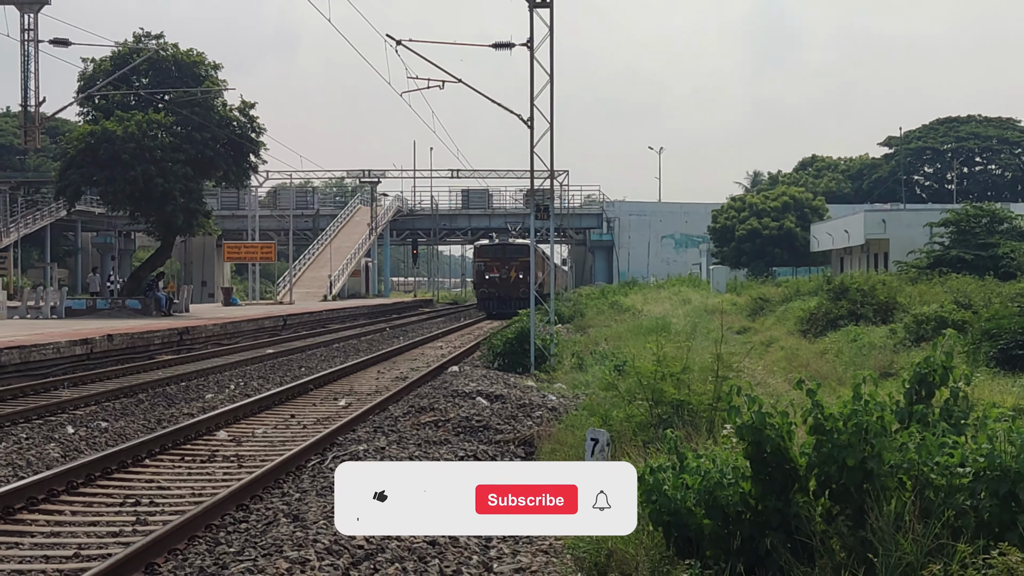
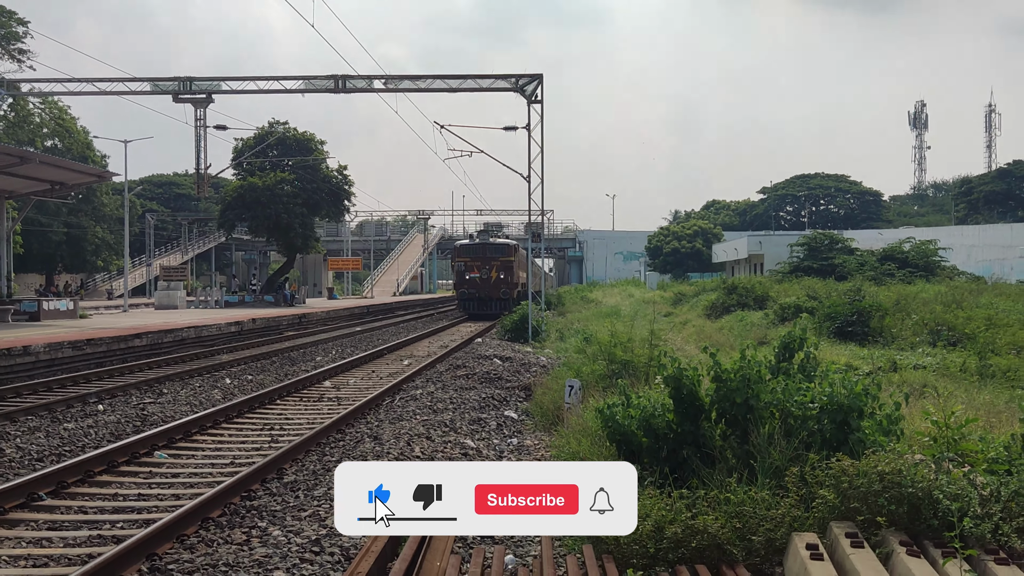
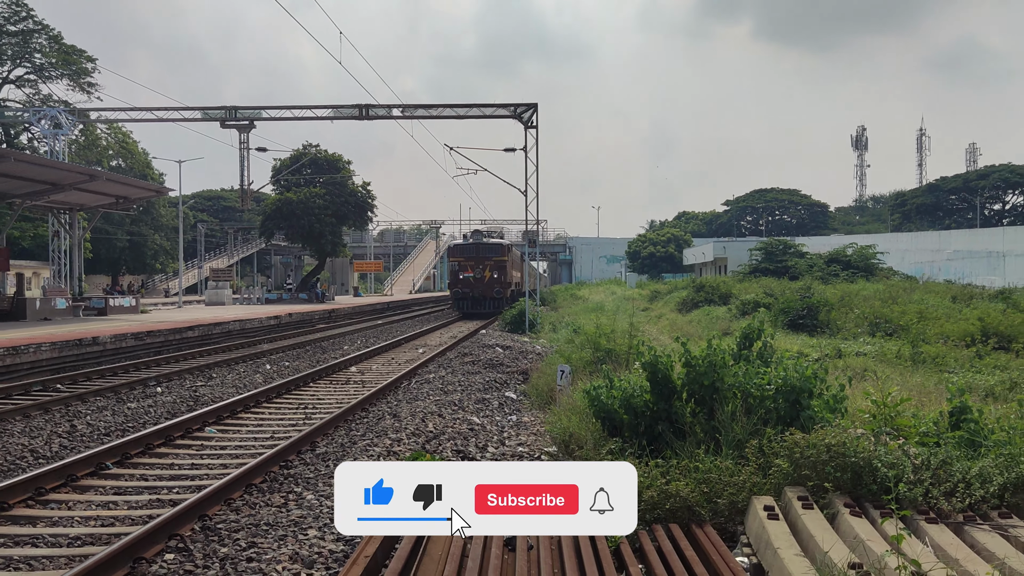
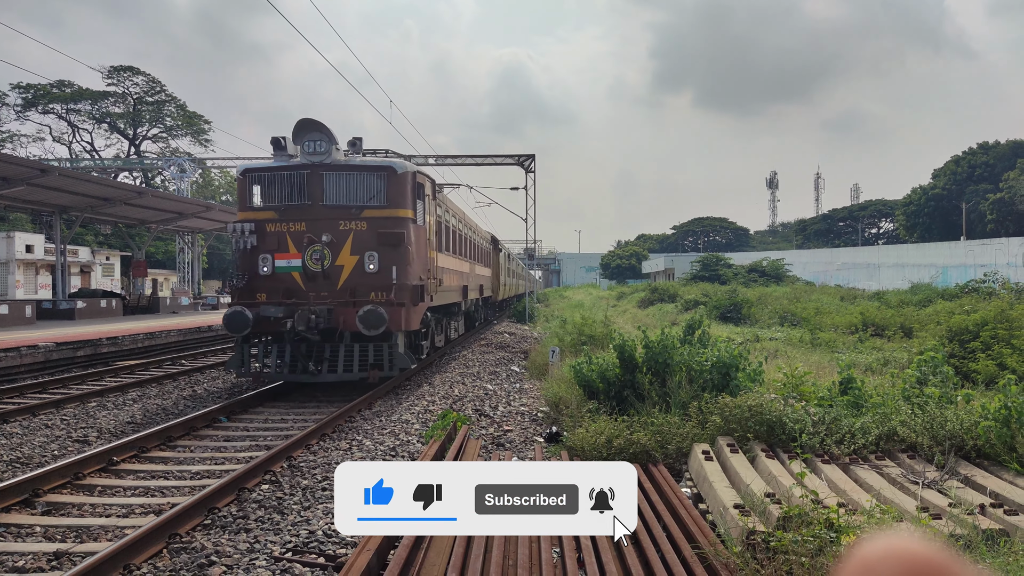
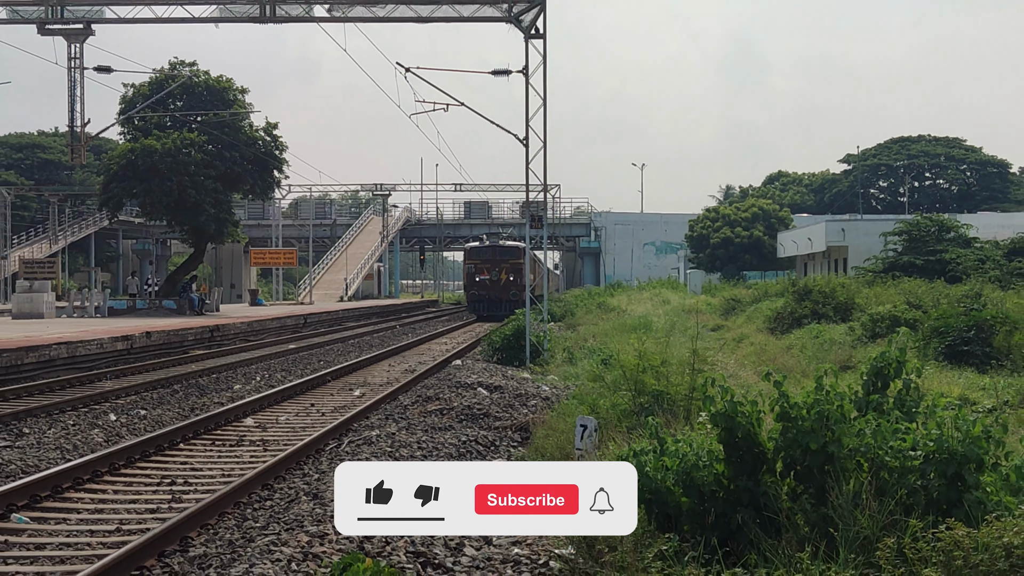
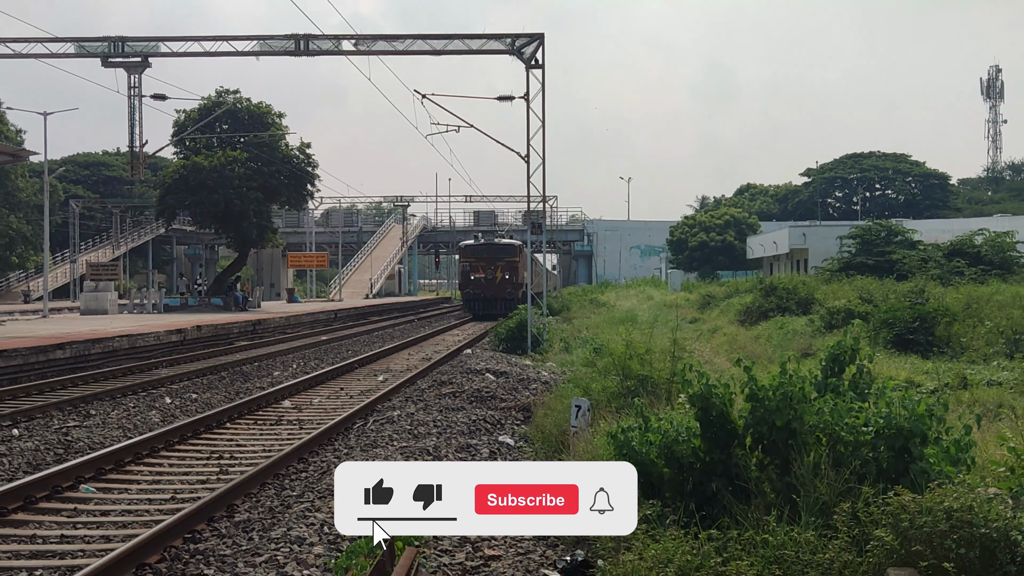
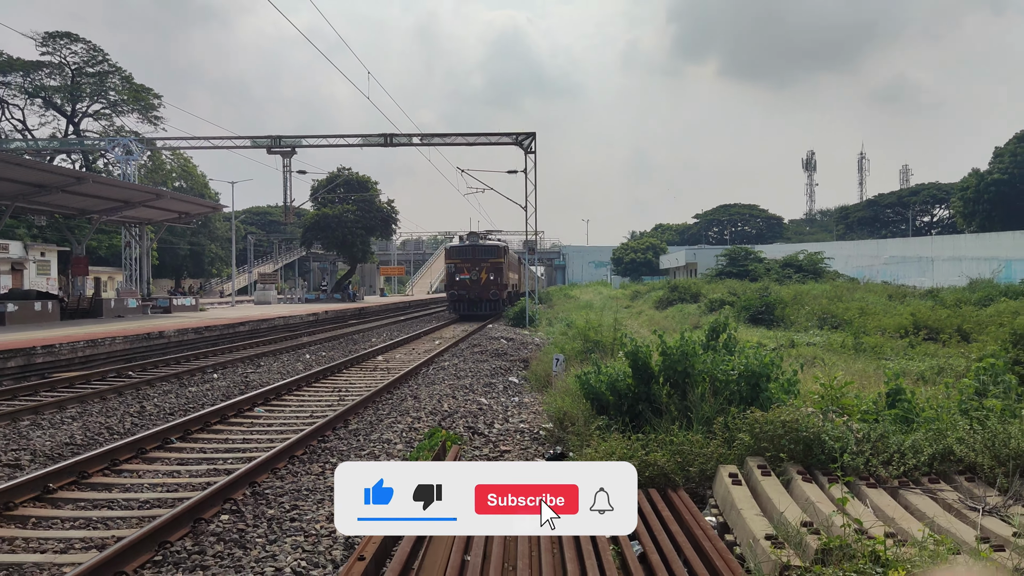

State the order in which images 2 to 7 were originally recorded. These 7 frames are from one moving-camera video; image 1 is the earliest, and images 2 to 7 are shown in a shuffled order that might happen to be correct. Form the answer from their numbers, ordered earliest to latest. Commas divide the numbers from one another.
5, 6, 2, 3, 7, 4
